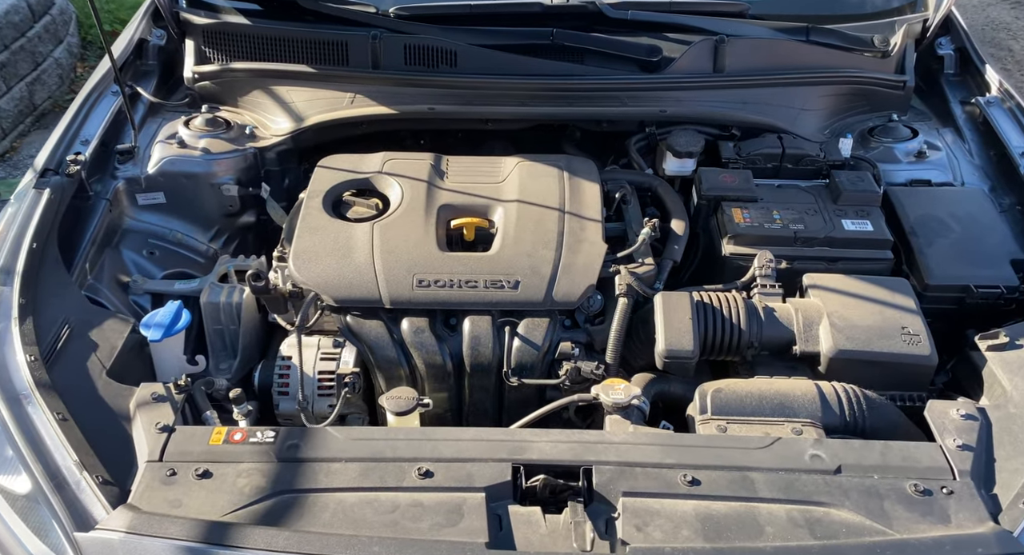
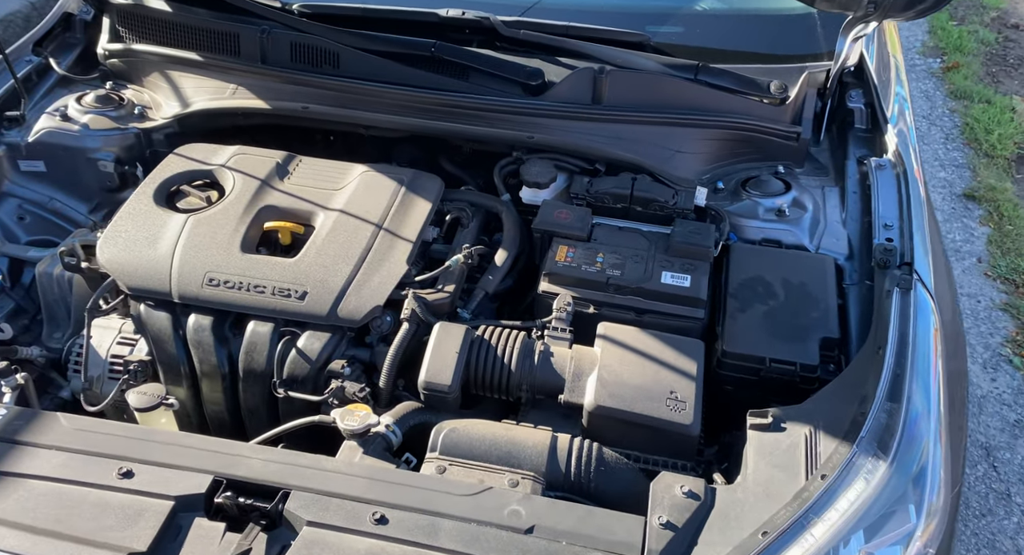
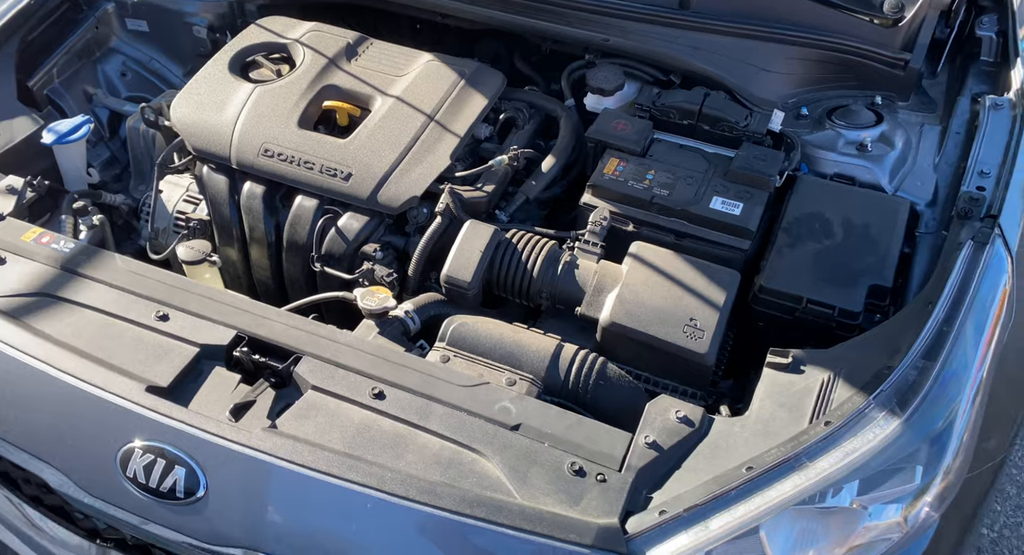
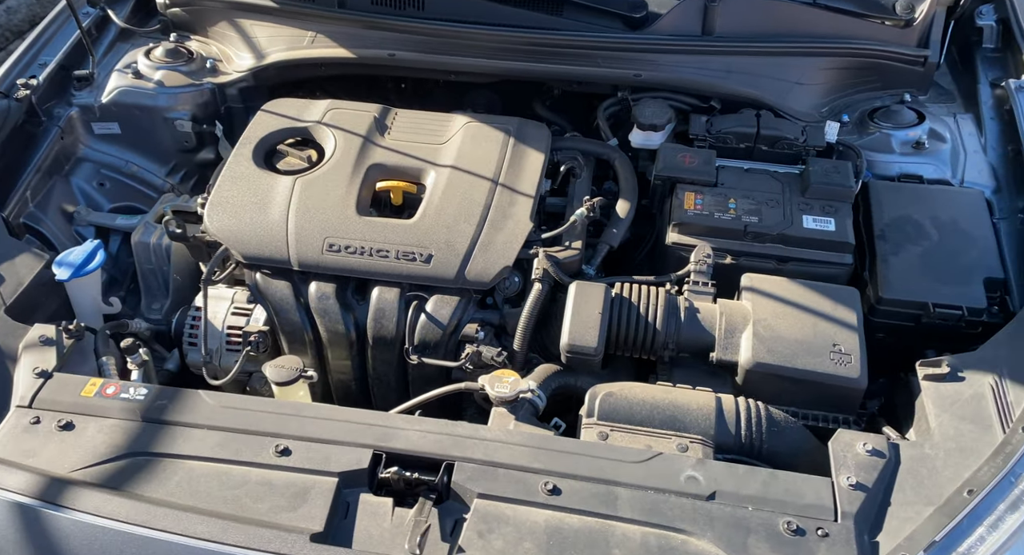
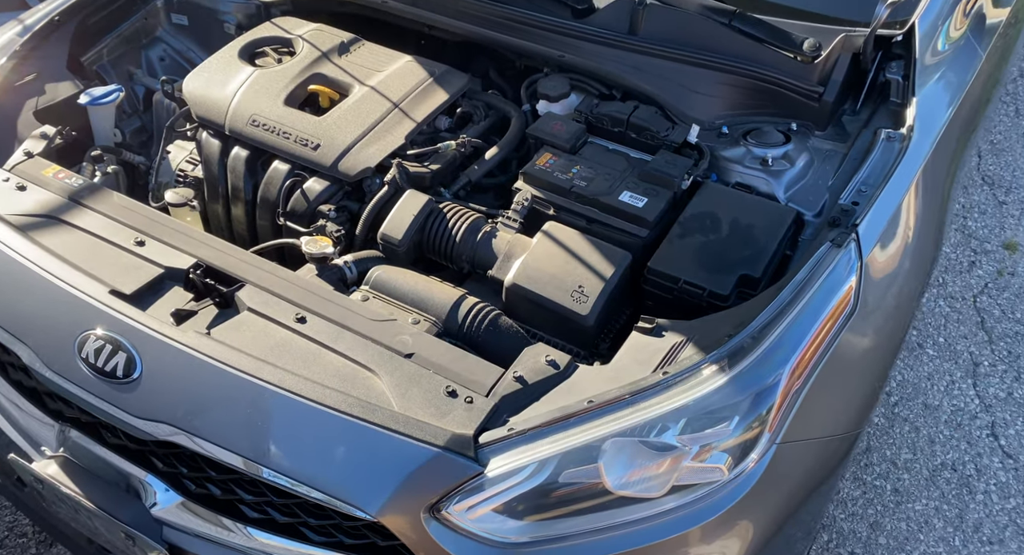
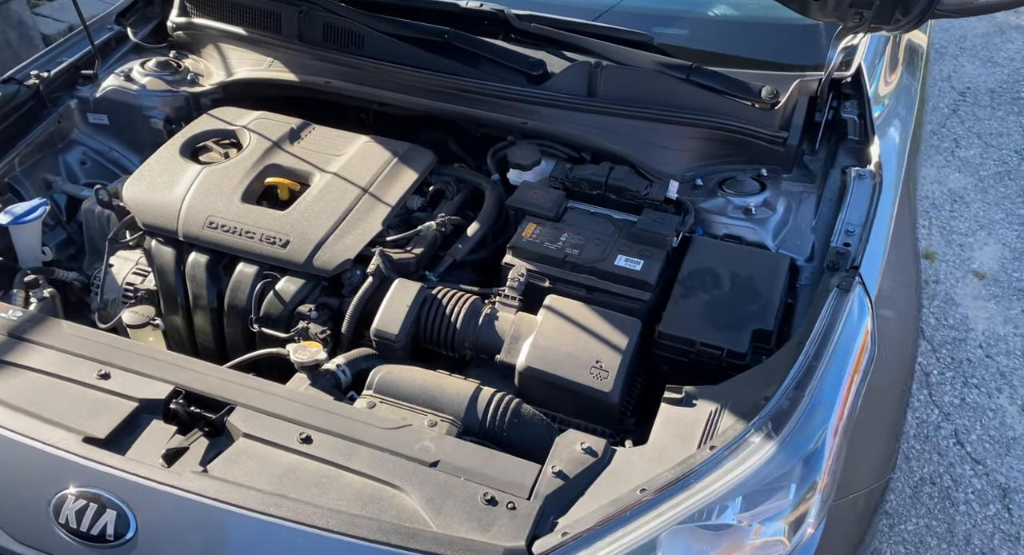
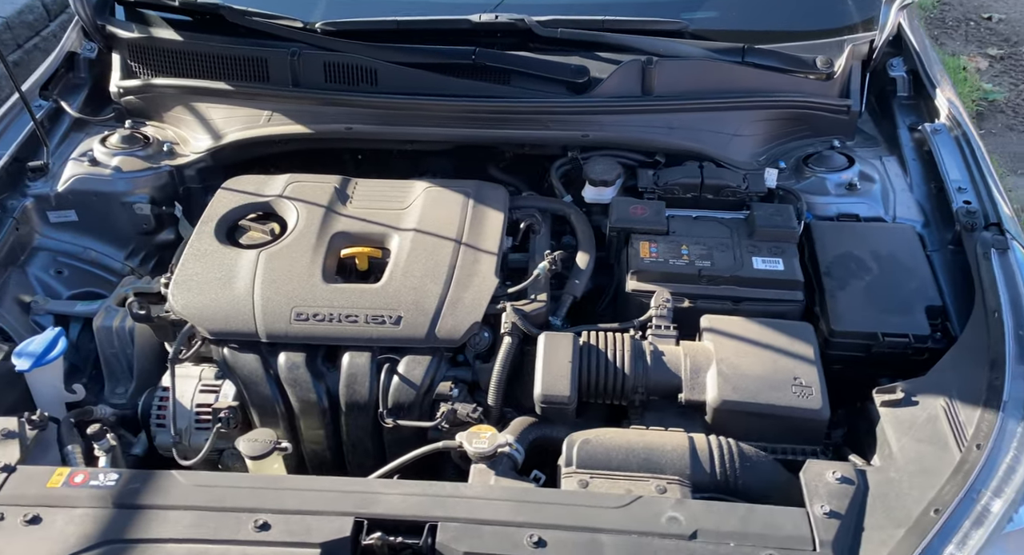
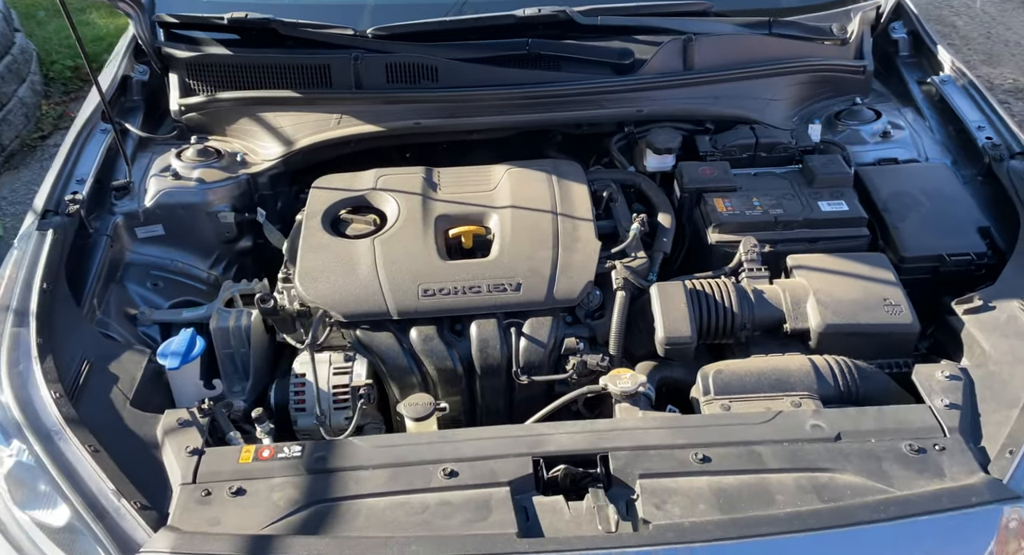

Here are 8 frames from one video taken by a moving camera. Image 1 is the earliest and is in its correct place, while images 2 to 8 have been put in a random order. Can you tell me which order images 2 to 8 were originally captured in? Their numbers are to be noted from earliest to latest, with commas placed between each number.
4, 3, 5, 6, 2, 7, 8
